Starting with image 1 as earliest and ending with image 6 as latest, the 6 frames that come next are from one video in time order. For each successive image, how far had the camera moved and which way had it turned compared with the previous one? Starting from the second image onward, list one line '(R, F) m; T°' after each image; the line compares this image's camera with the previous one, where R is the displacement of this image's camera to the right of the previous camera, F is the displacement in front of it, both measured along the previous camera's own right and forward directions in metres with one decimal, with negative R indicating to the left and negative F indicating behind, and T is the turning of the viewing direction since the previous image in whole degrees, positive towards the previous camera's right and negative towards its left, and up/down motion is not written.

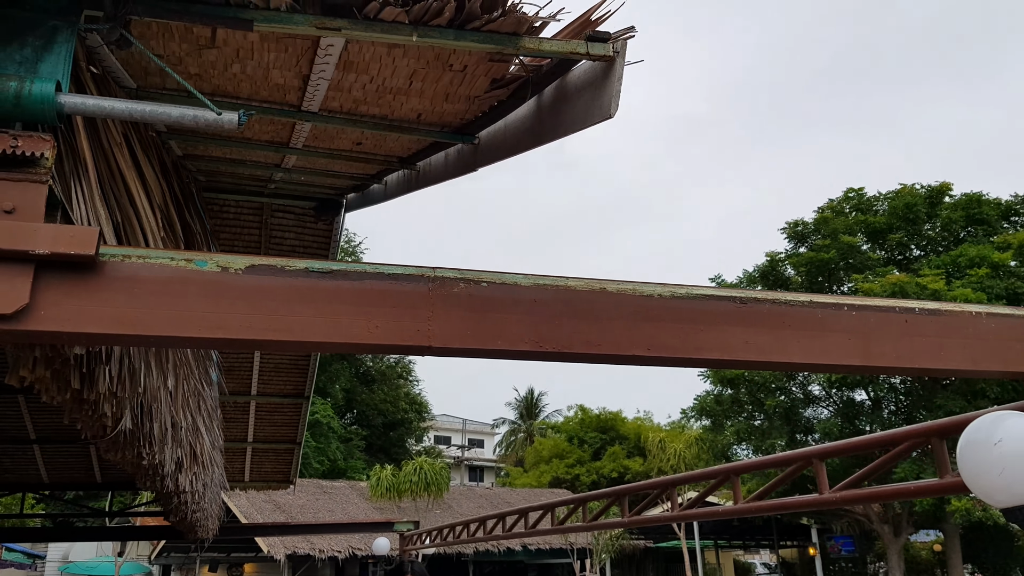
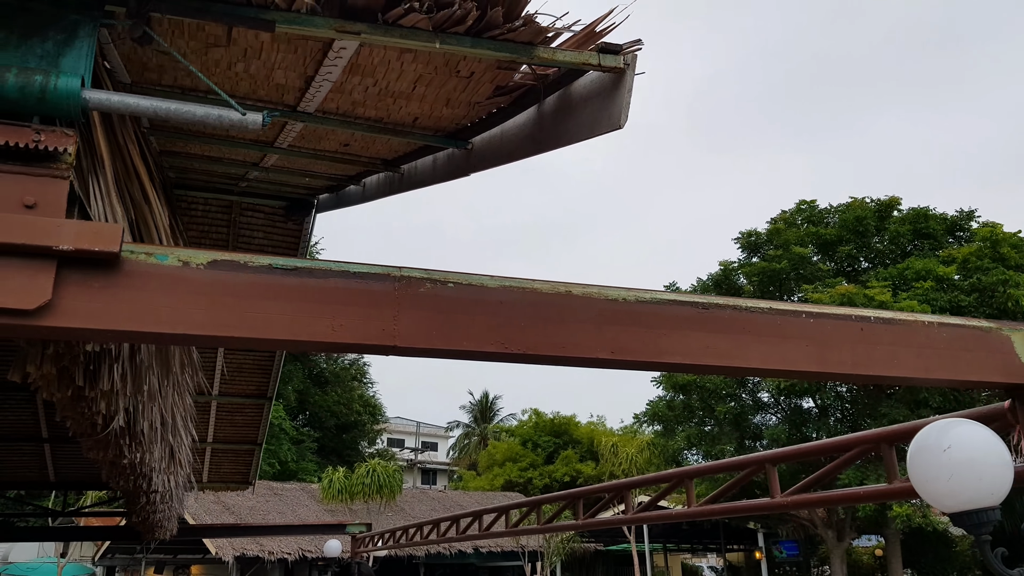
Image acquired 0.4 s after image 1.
(-0.2, -0.1) m; +3°
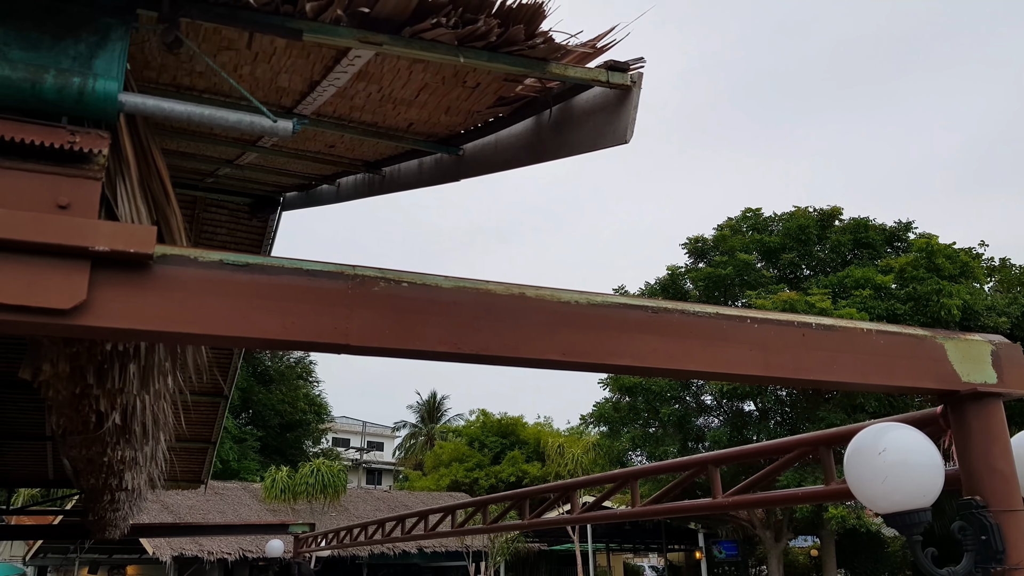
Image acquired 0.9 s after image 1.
(-0.3, -0.1) m; +4°
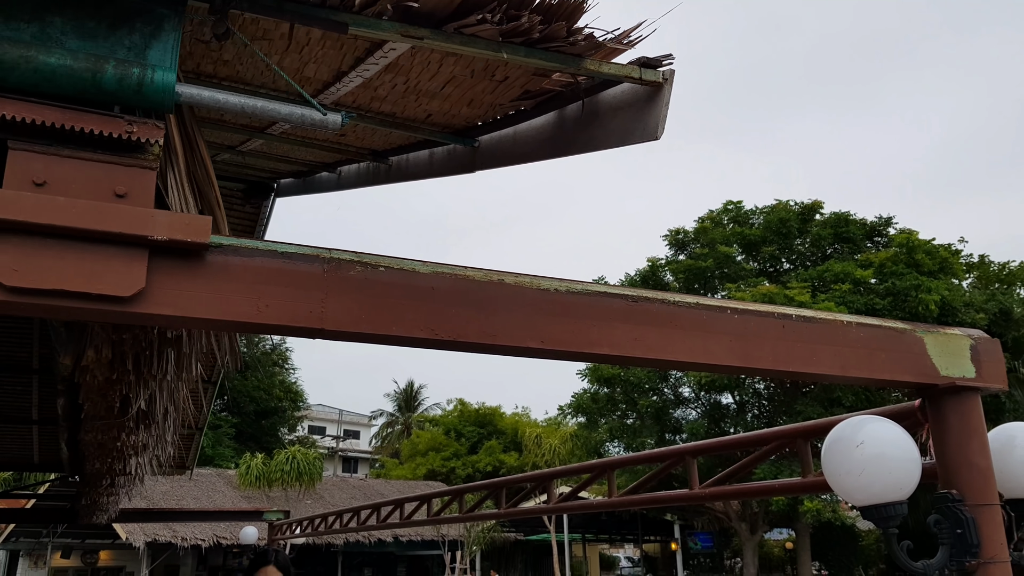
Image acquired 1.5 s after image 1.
(-0.2, -0.1) m; +1°
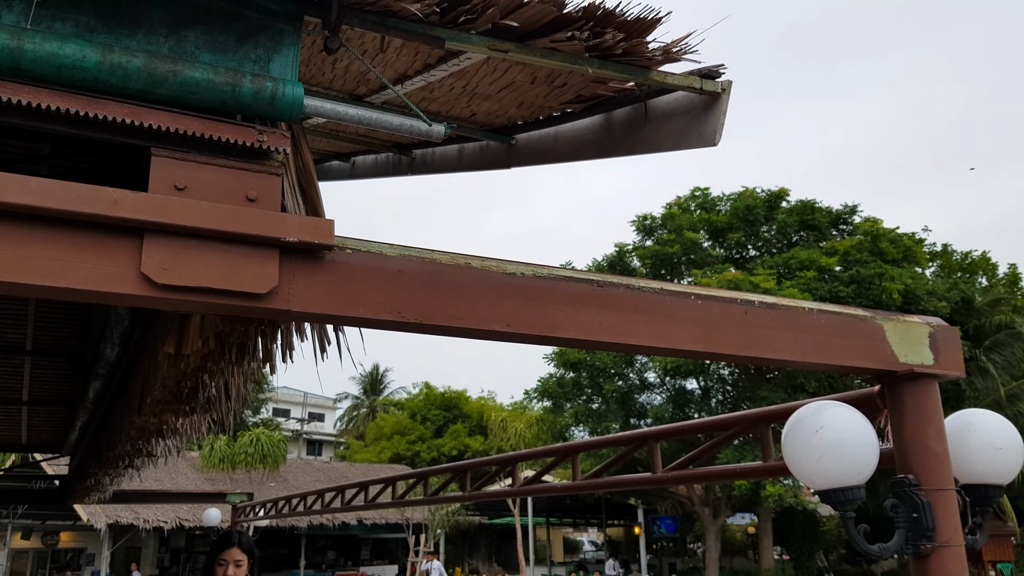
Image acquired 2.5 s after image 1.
(-0.5, -0.3) m; +2°
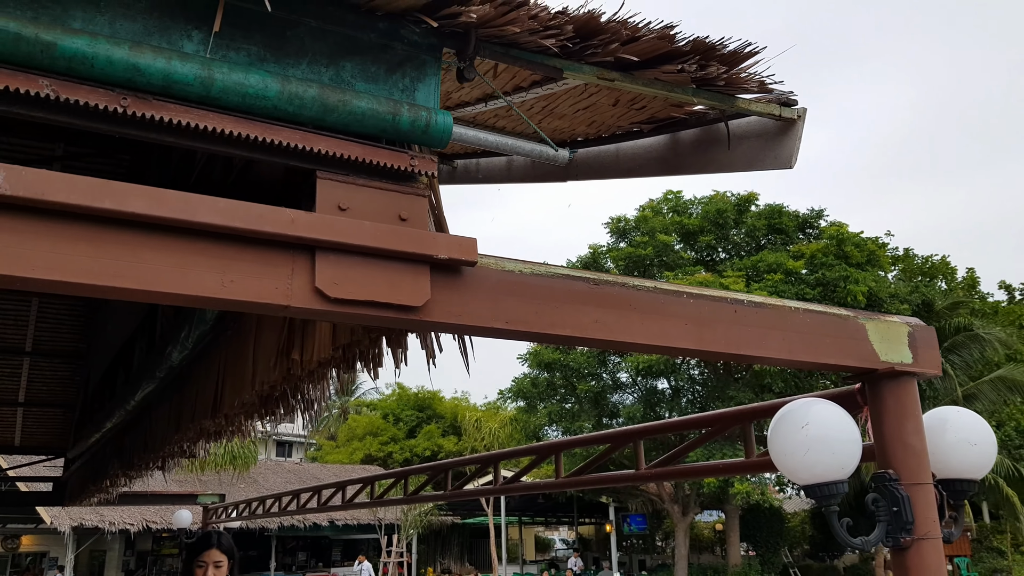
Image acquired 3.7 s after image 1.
(-0.6, -0.3) m; +1°
